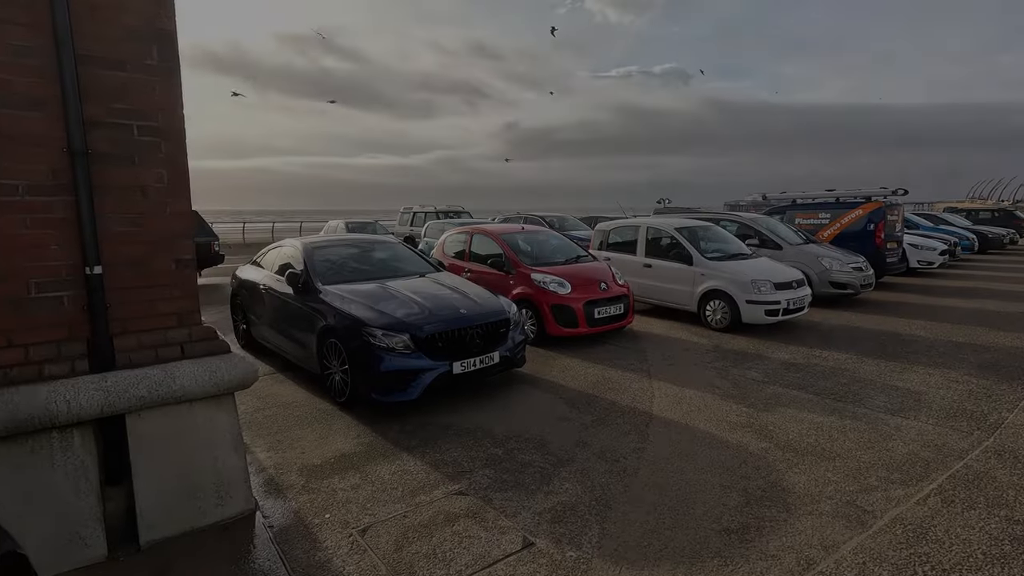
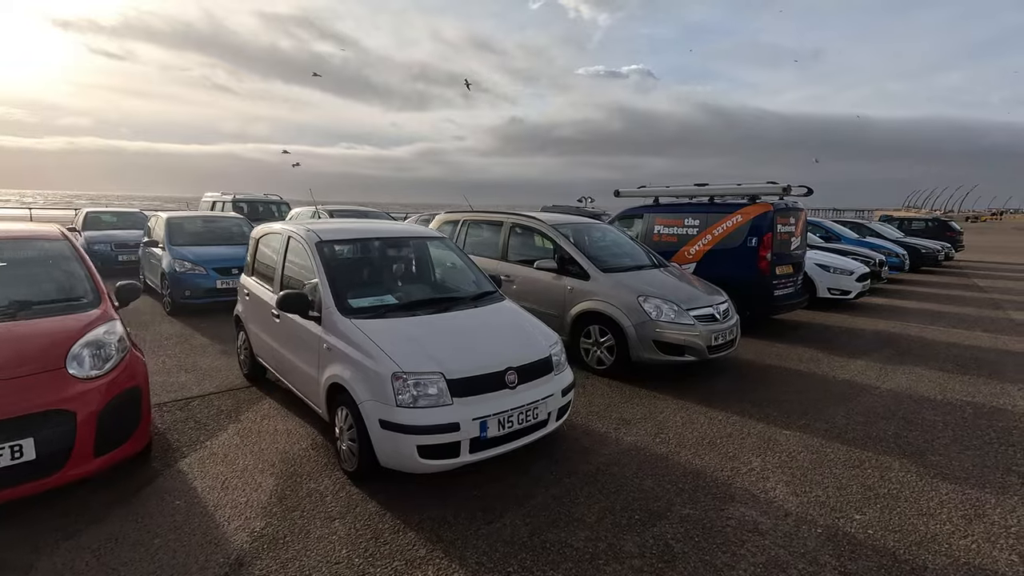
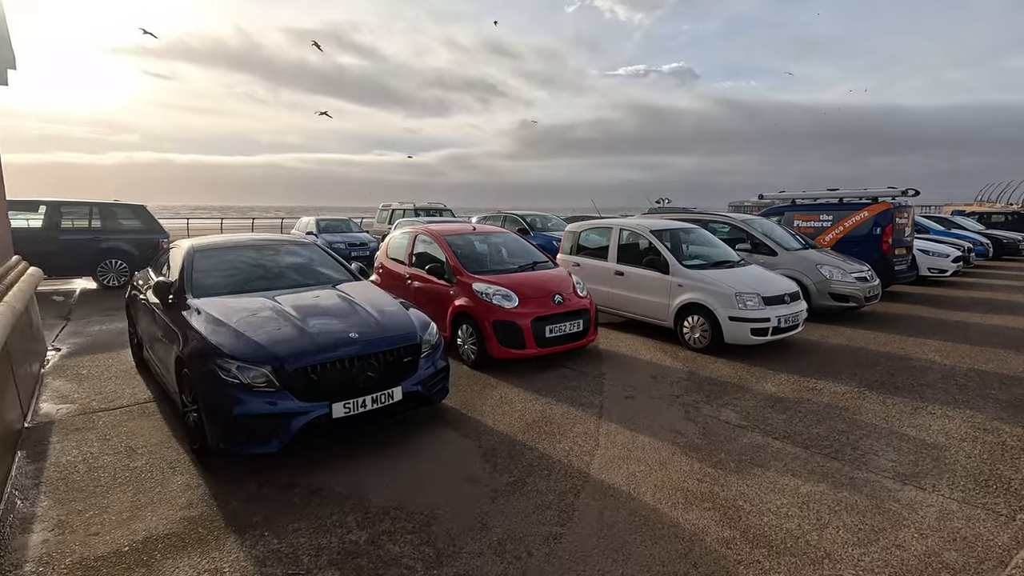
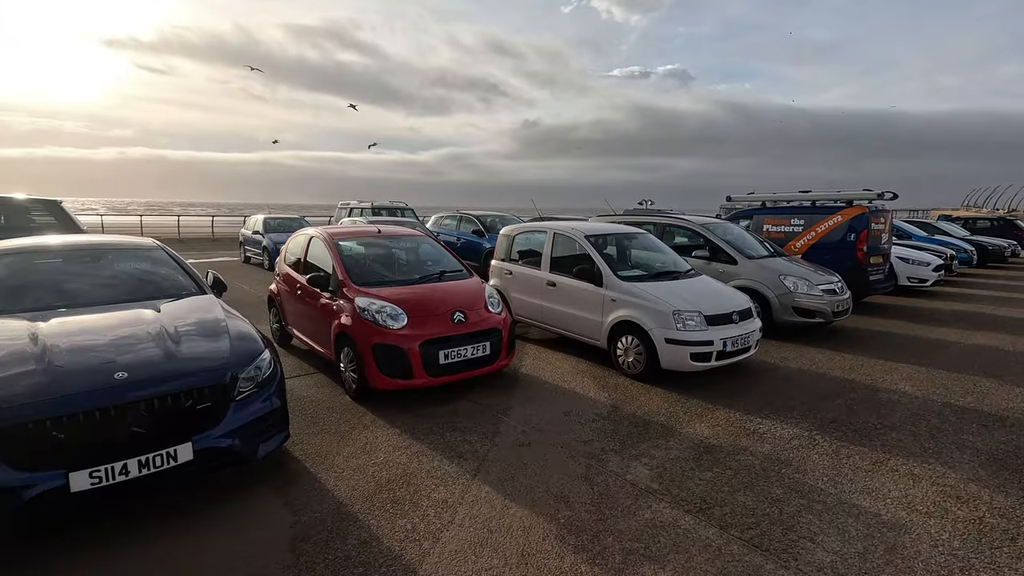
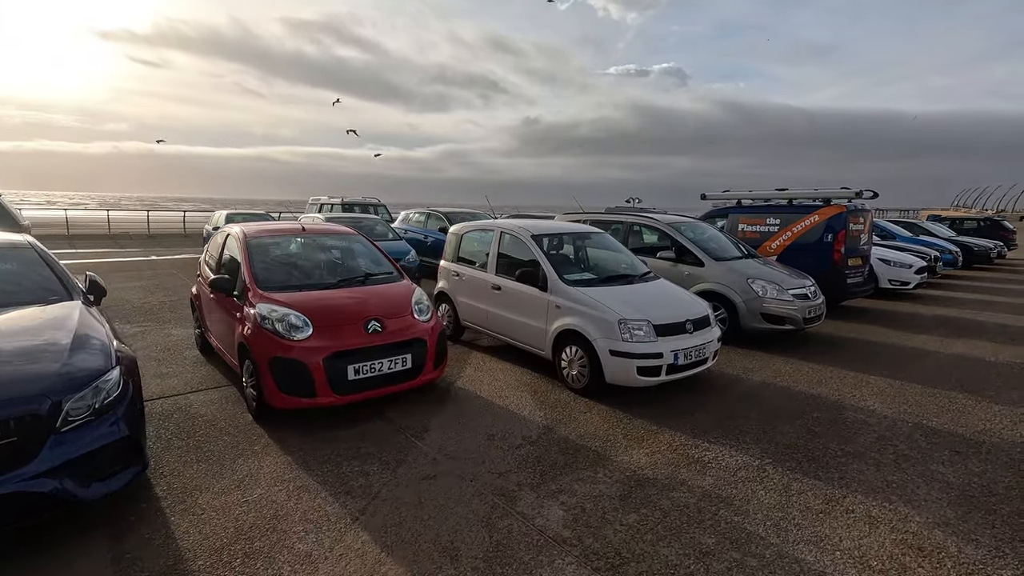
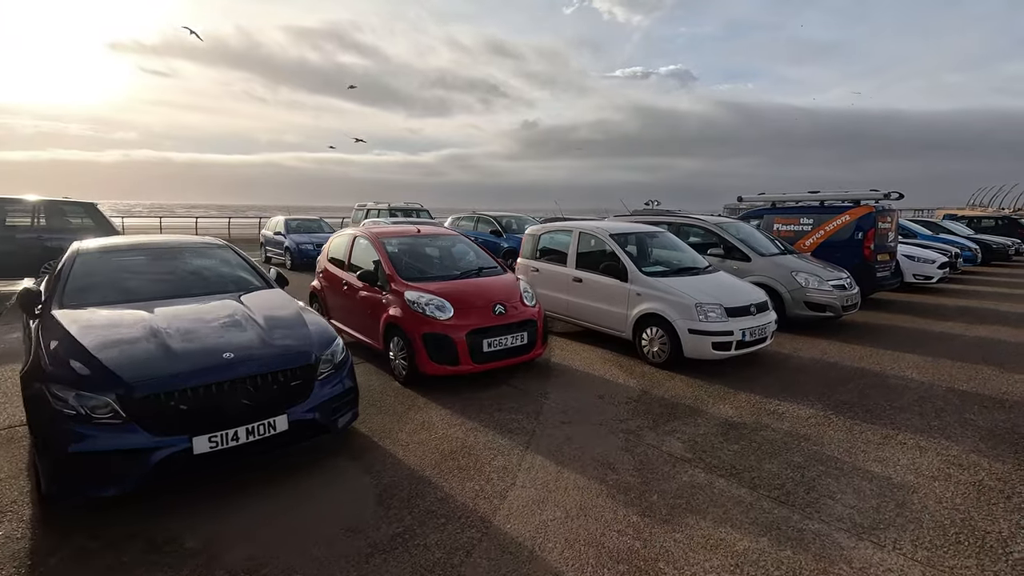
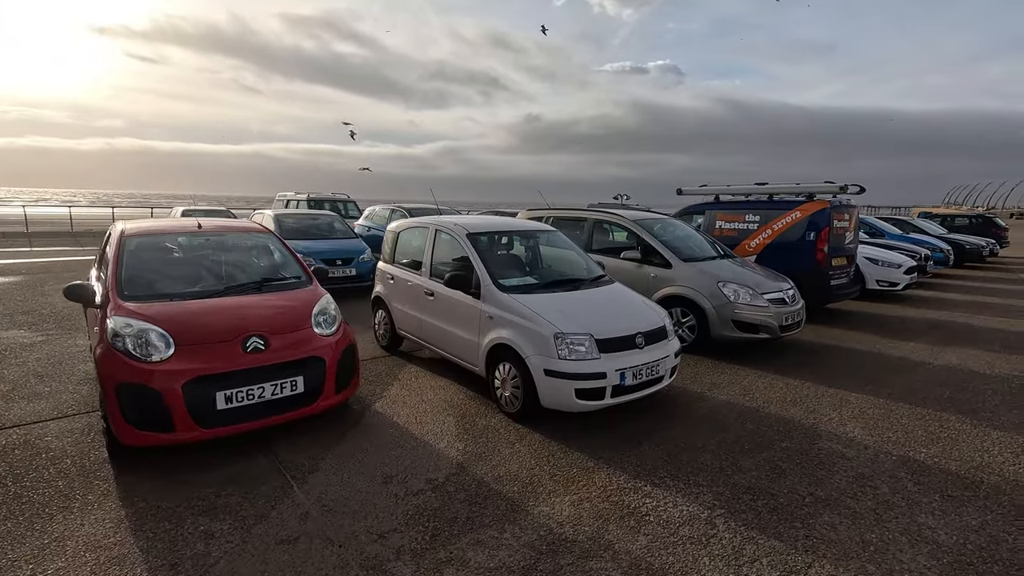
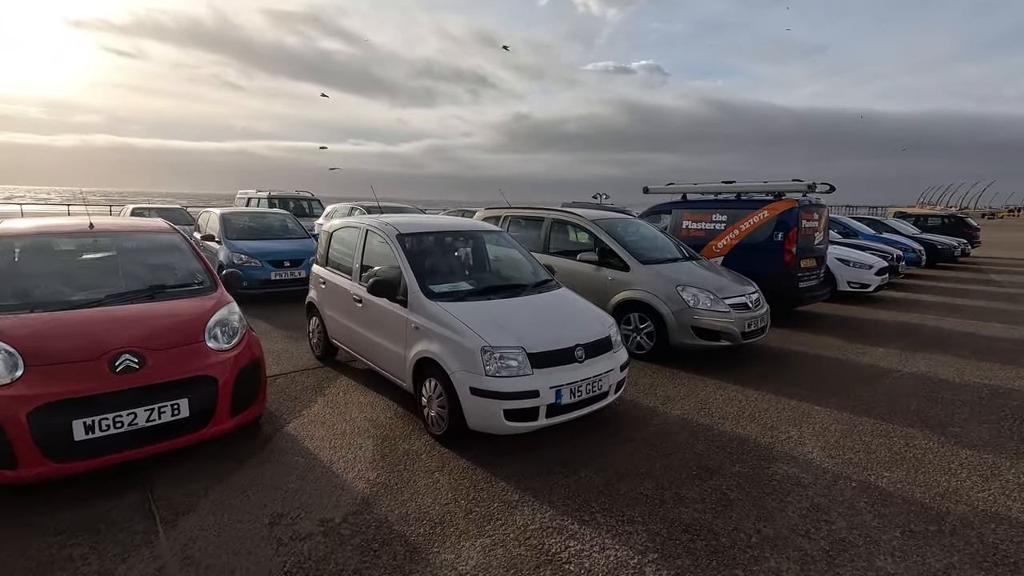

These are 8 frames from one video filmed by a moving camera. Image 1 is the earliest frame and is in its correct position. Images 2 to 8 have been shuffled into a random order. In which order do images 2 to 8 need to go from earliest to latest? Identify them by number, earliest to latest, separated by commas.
3, 6, 4, 5, 7, 8, 2
